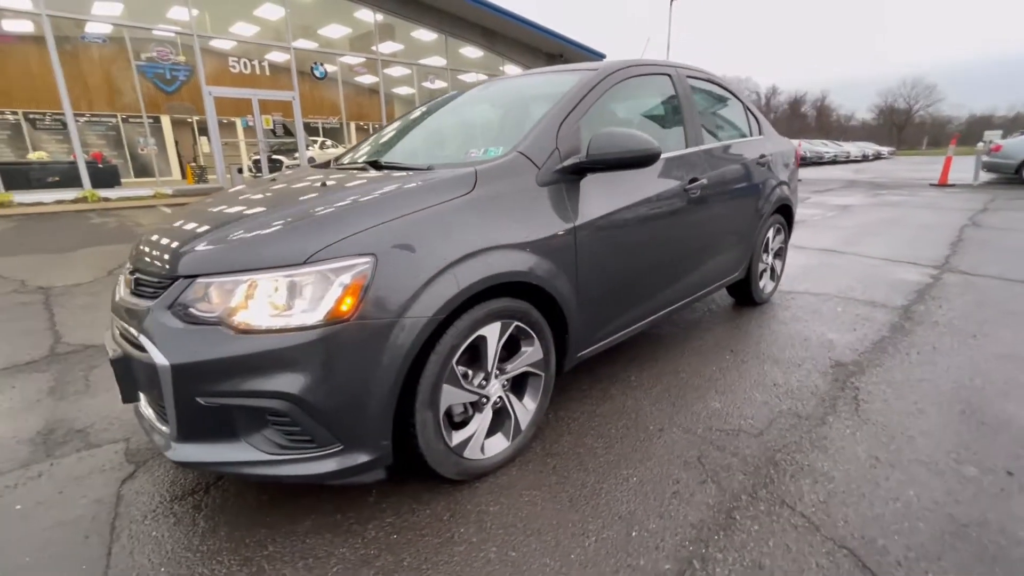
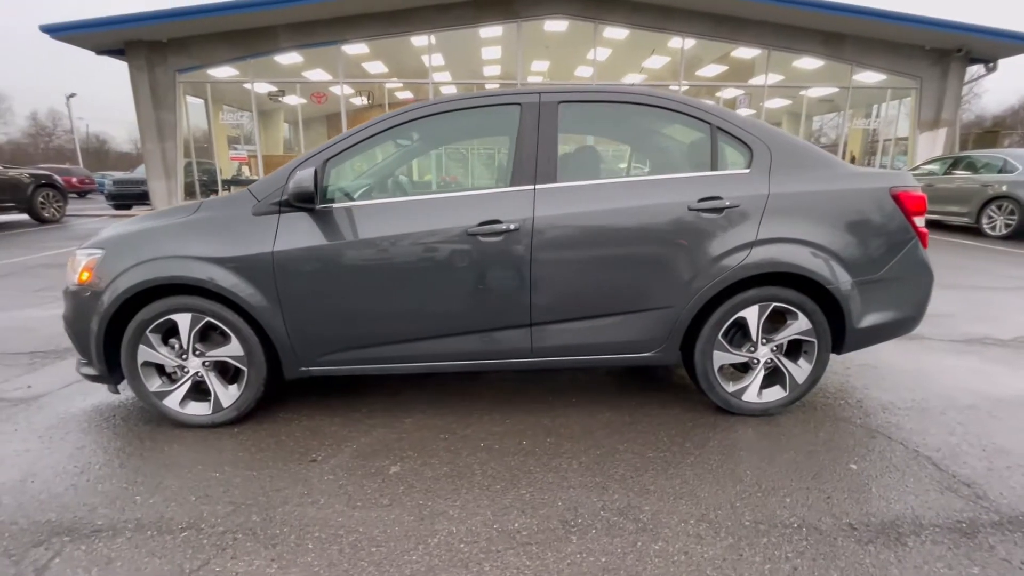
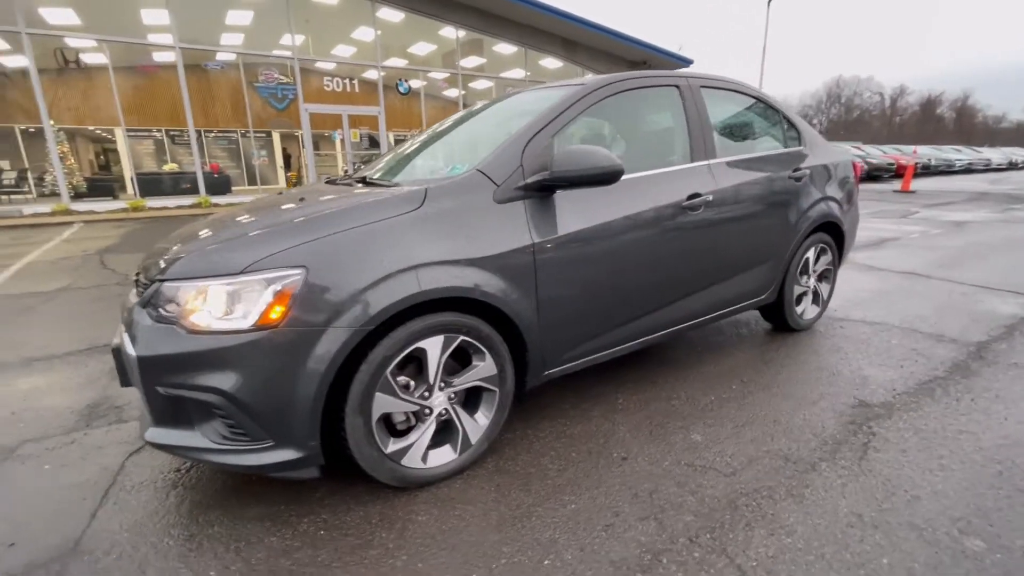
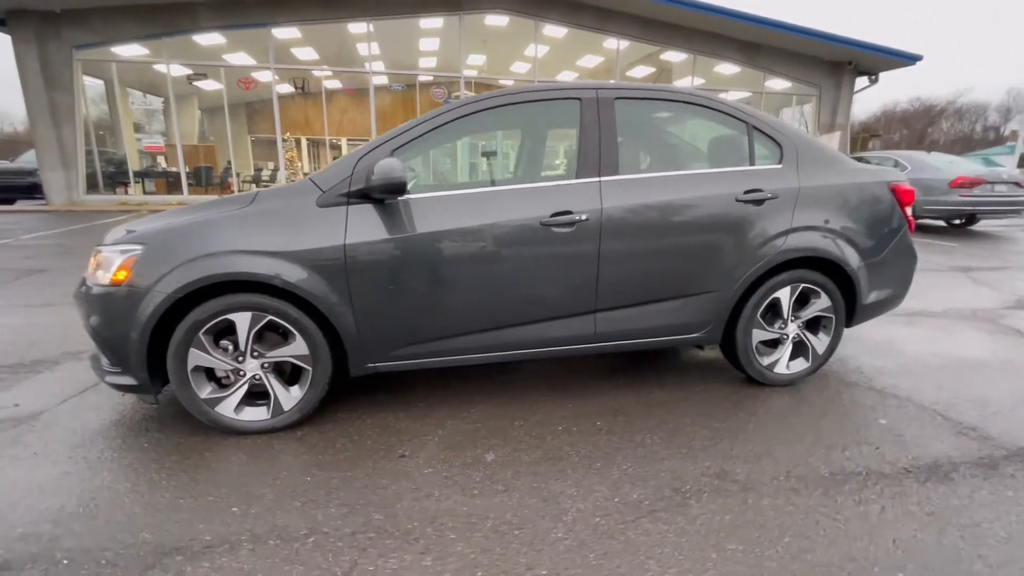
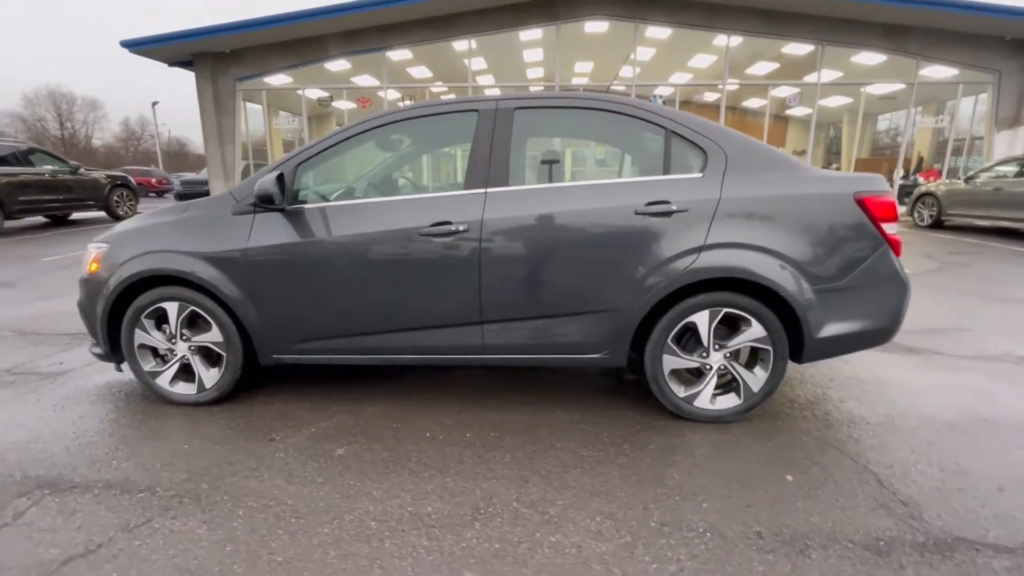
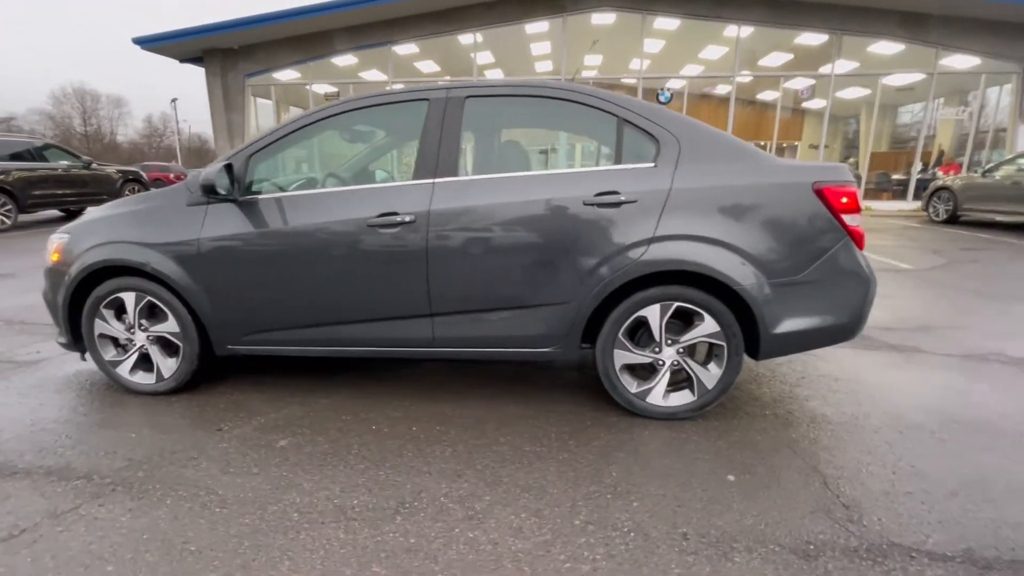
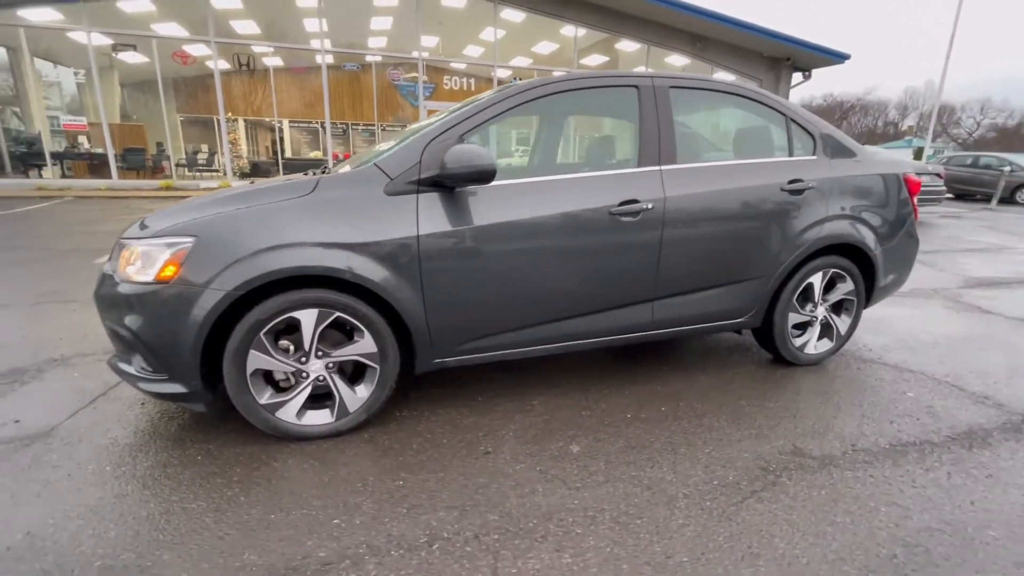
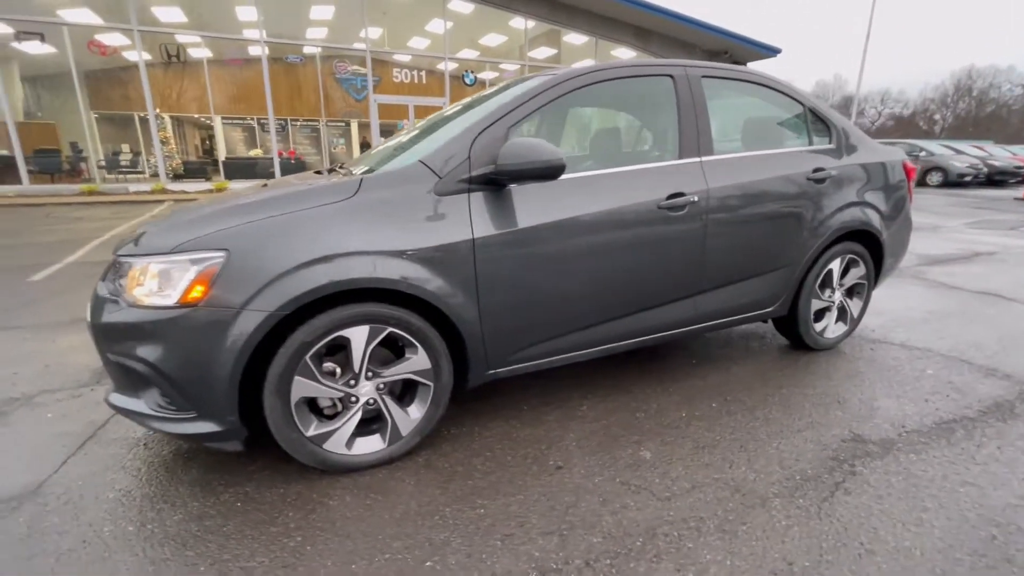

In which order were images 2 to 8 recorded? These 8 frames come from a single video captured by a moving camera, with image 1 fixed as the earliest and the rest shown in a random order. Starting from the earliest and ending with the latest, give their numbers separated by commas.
3, 8, 7, 4, 2, 5, 6
